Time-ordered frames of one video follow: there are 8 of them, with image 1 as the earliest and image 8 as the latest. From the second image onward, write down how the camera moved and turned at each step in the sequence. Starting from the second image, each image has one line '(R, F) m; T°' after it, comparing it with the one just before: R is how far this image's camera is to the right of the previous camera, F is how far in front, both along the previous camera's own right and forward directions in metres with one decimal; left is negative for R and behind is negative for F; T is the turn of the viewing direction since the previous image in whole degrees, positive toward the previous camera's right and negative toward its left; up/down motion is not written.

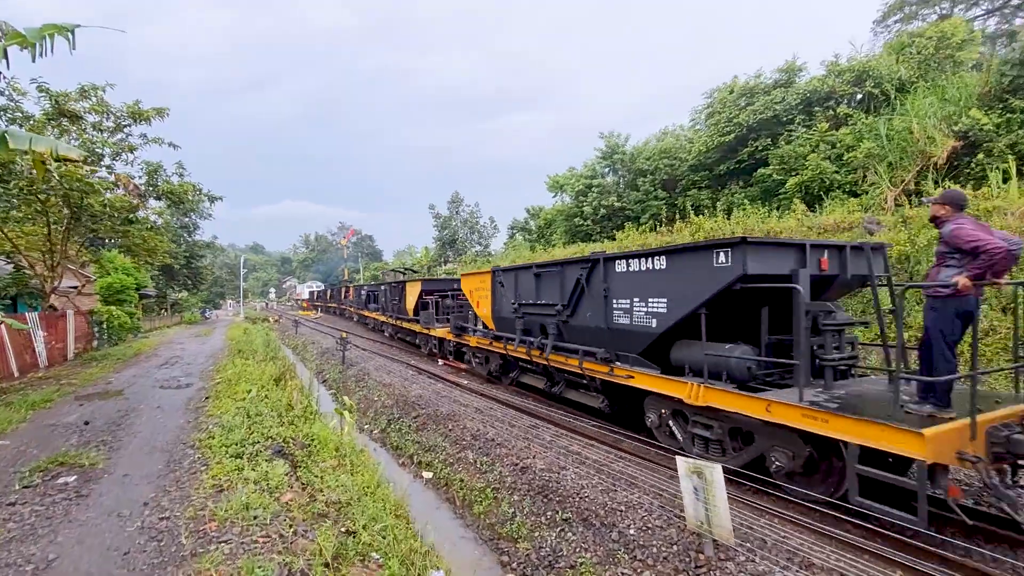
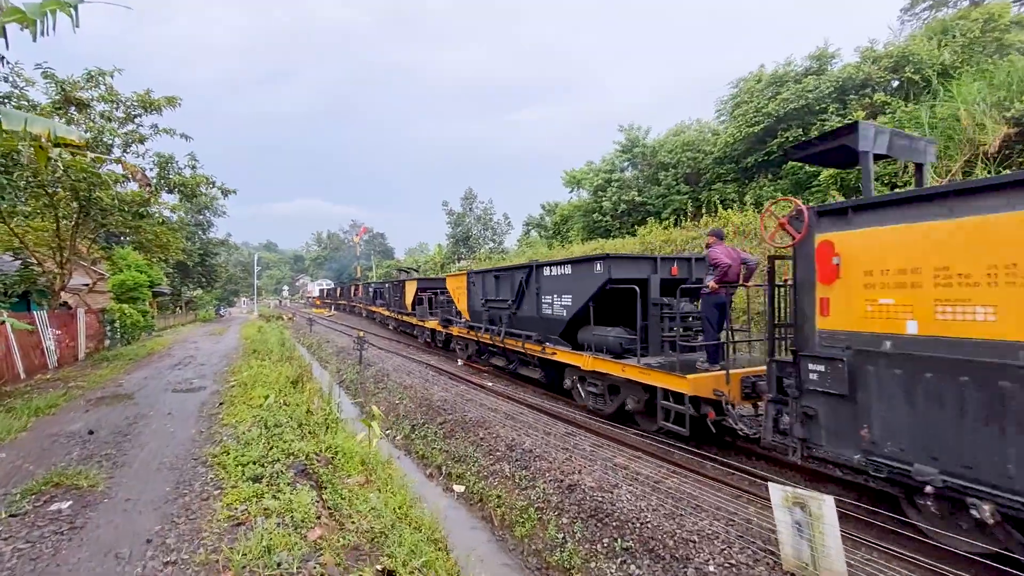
(-0.4, +0.7) m; -1°
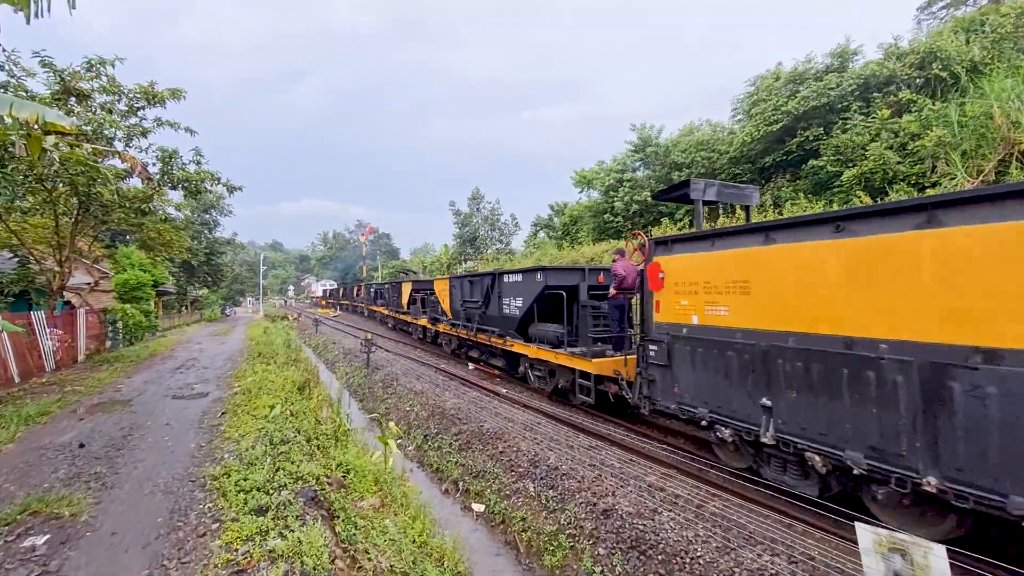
(-0.3, +0.5) m; -1°
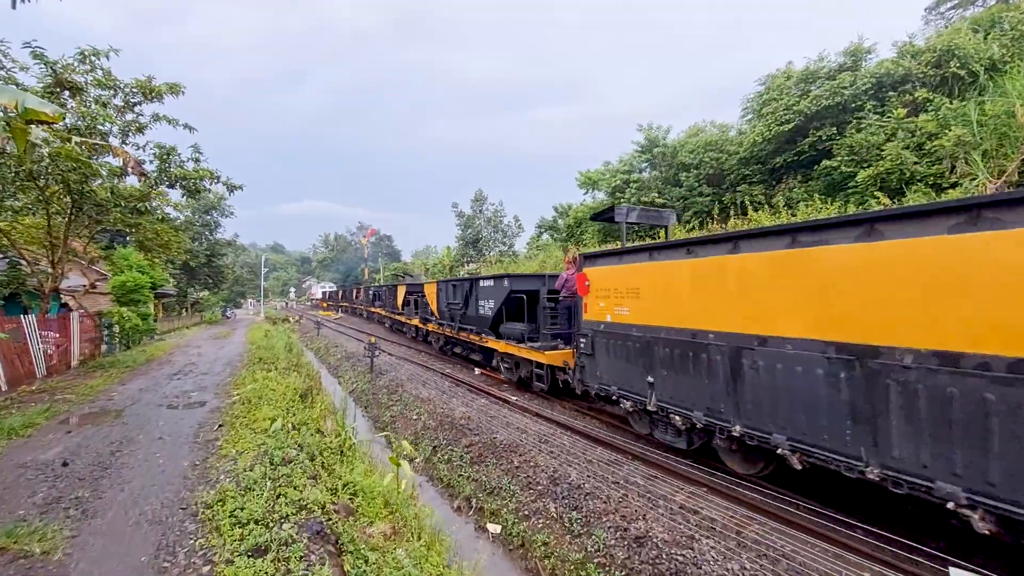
(-0.2, +0.4) m; 0°
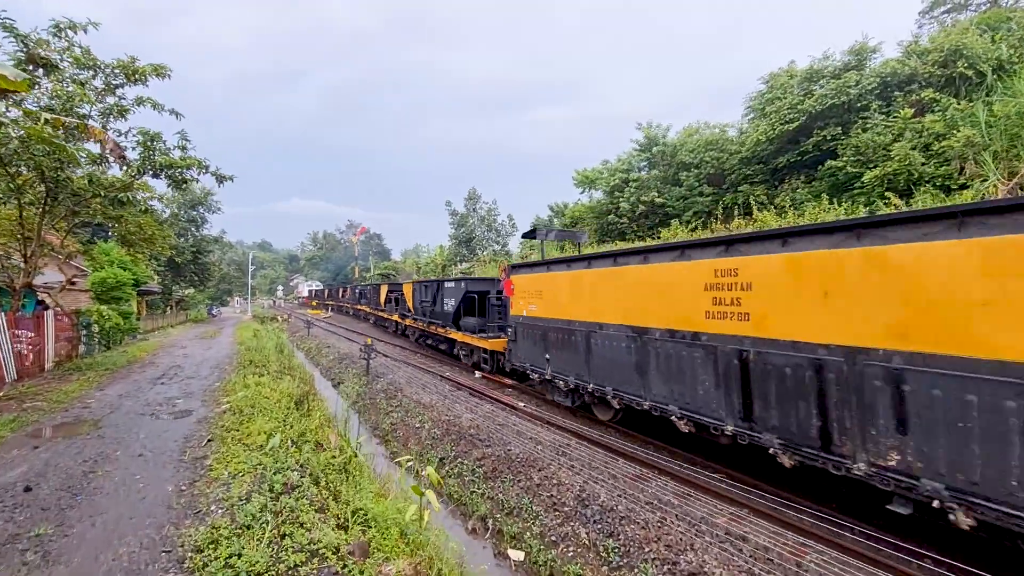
(-0.4, +0.6) m; +1°
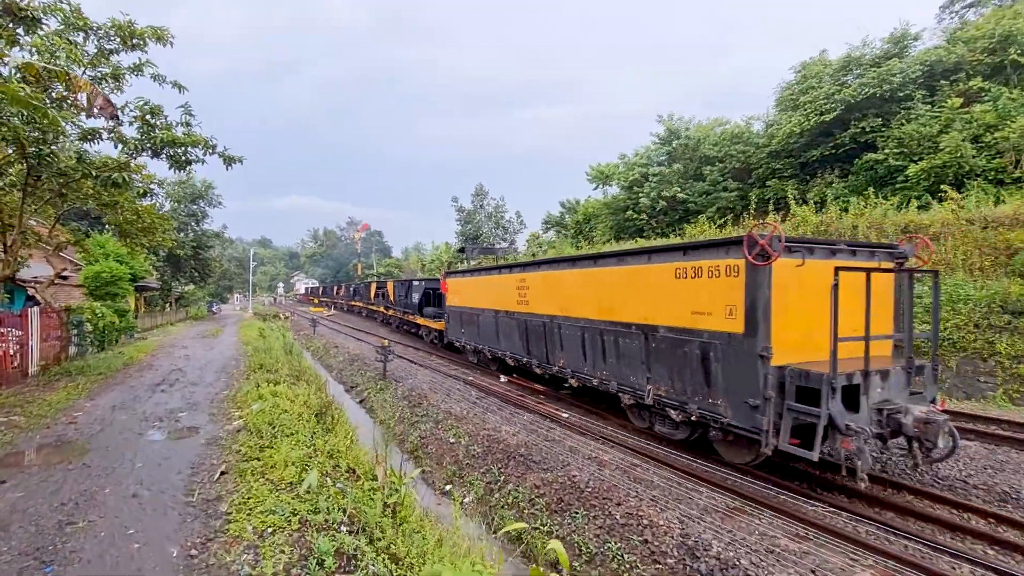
(-0.8, +1.1) m; 0°
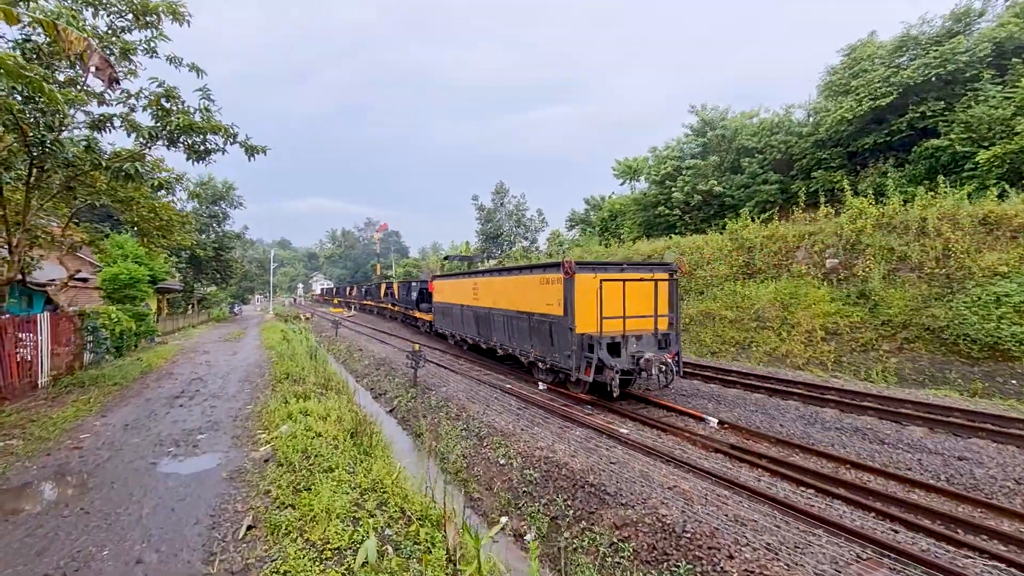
(-0.6, +1.0) m; -2°
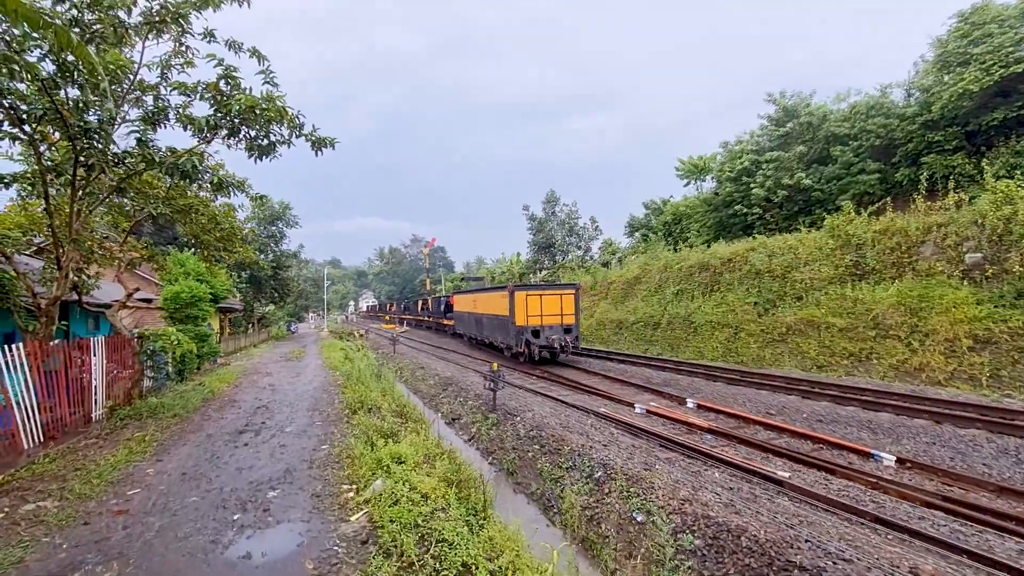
(-1.1, +1.5) m; -5°
